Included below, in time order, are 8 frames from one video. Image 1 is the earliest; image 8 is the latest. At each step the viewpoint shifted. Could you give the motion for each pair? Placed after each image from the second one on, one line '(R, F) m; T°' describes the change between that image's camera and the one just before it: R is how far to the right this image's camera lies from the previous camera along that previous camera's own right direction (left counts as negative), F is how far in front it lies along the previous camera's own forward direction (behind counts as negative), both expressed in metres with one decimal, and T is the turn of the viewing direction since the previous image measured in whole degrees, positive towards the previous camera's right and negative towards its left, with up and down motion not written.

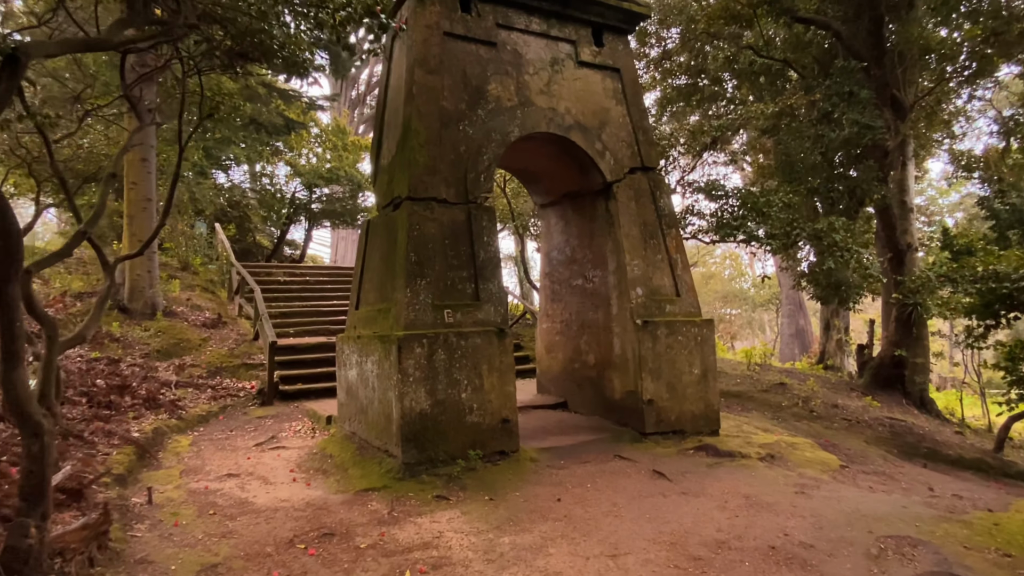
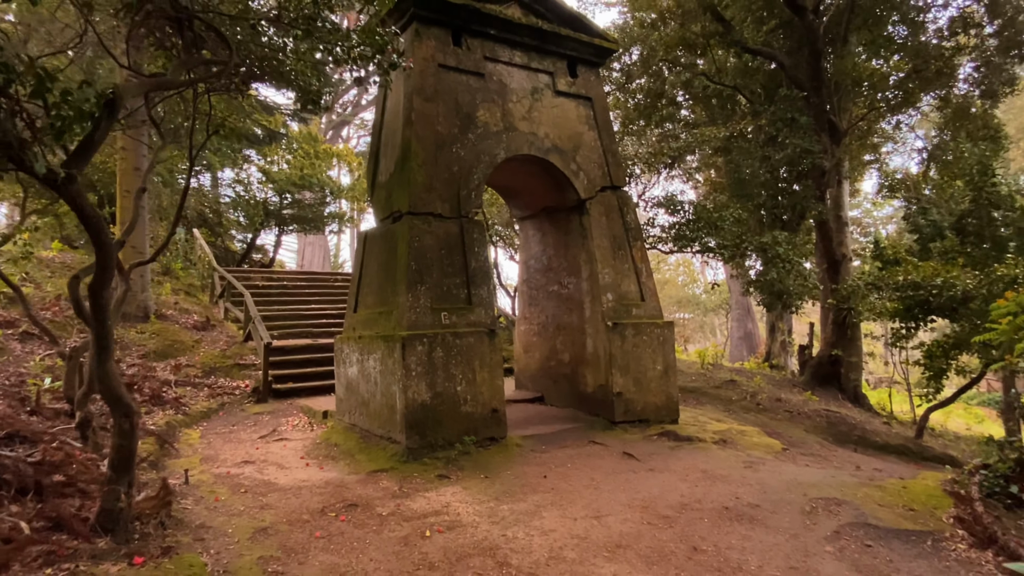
(-0.3, -0.6) m; +4°
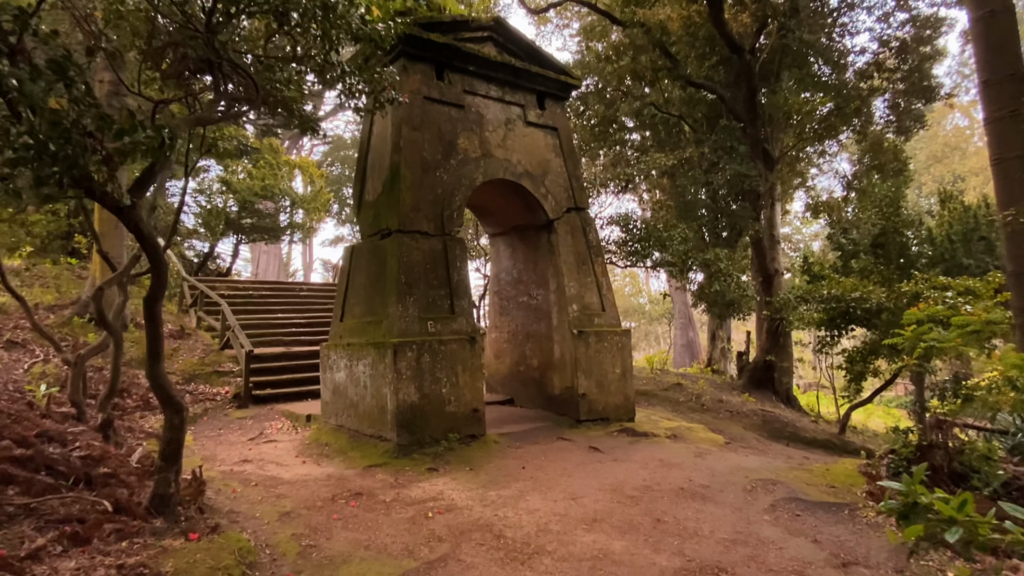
(-0.3, -0.6) m; +5°
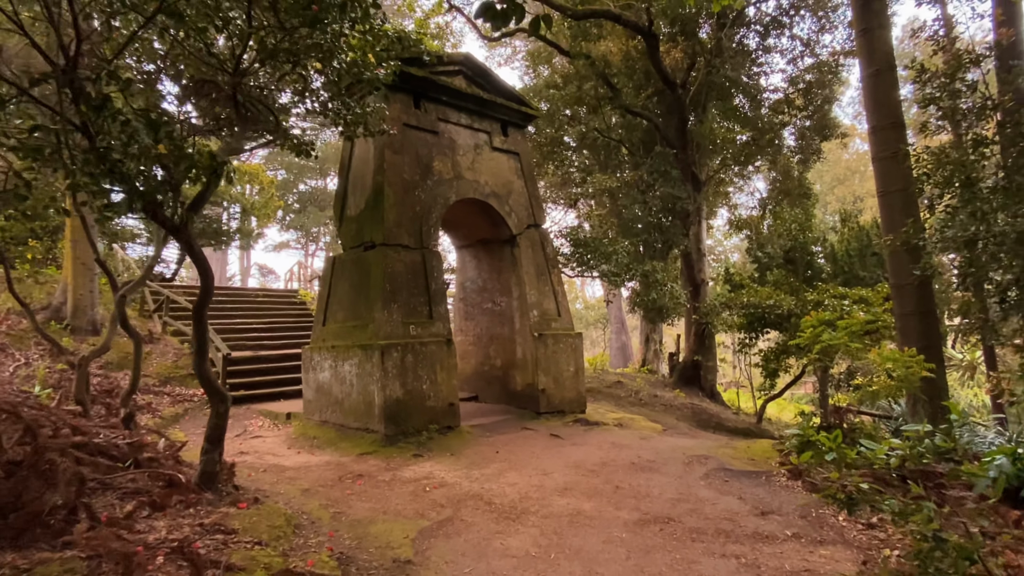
(-0.4, -0.8) m; +6°
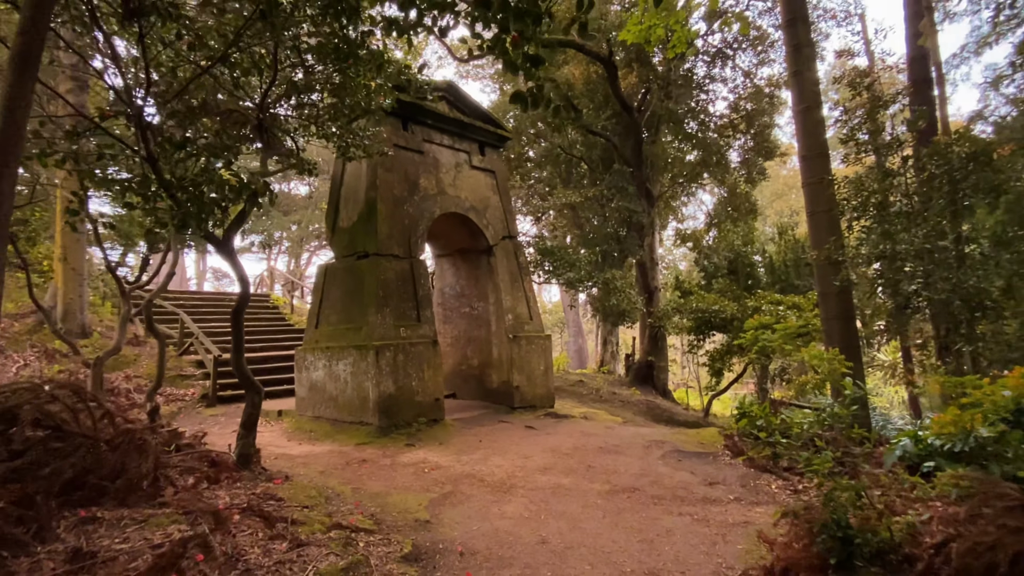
(-0.3, -0.7) m; +5°
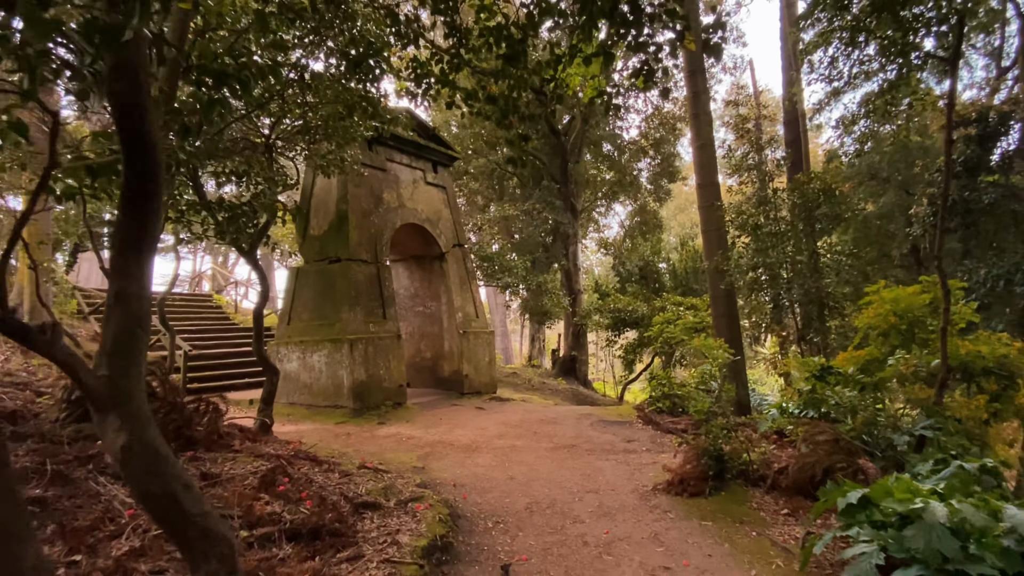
(-0.5, -1.3) m; +8°
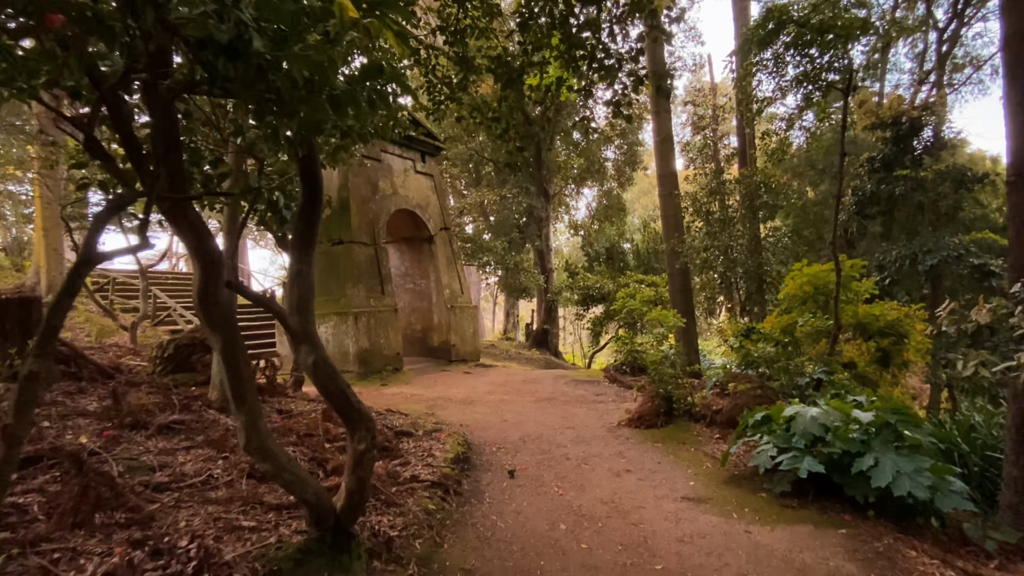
(-0.3, -1.2) m; +3°
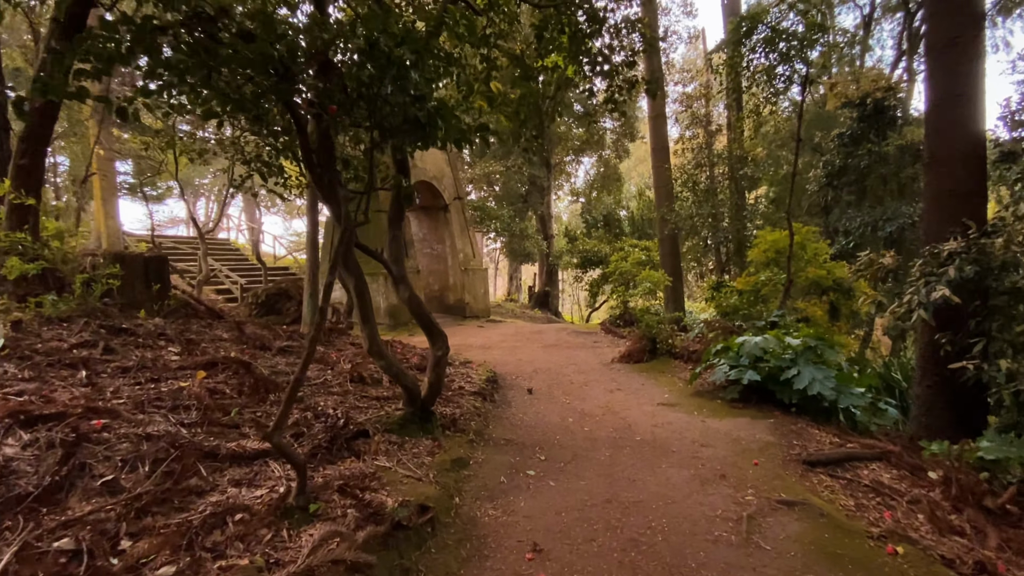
(-0.2, -1.4) m; 0°
